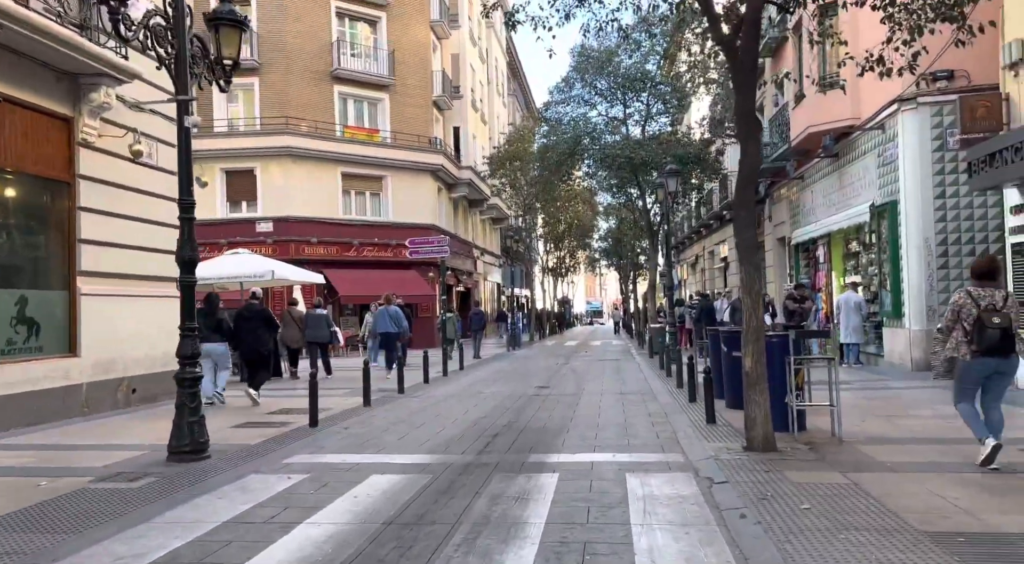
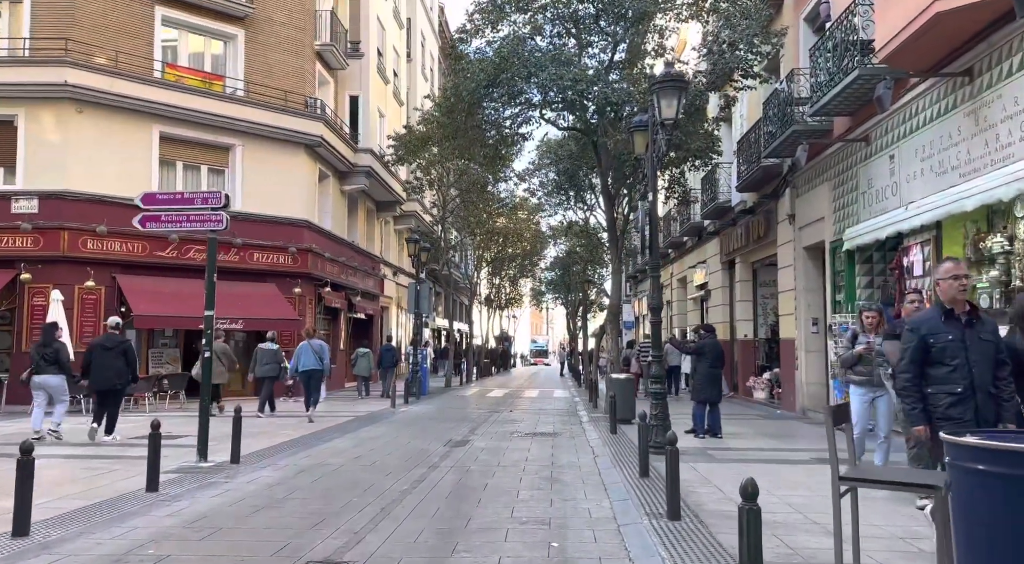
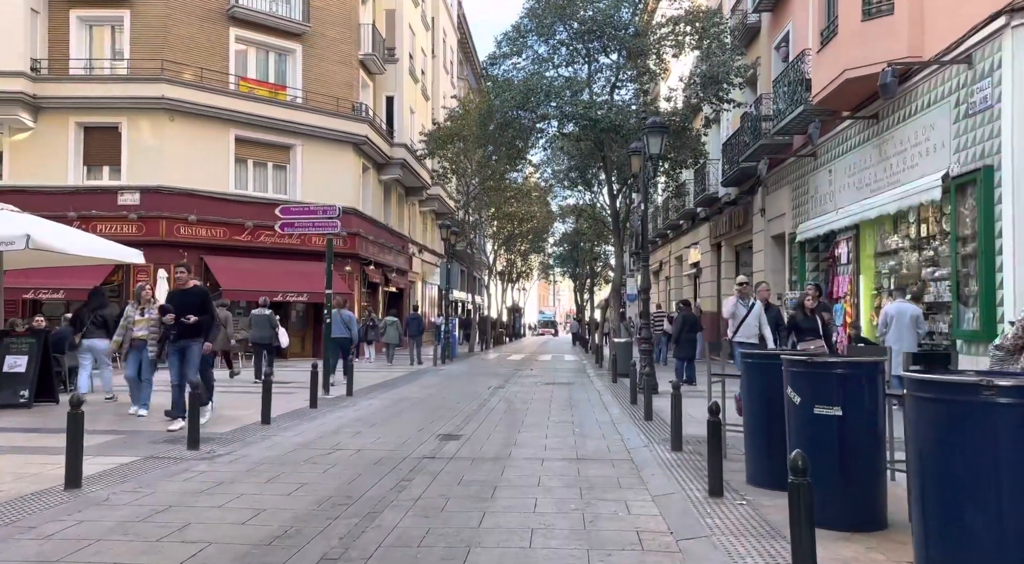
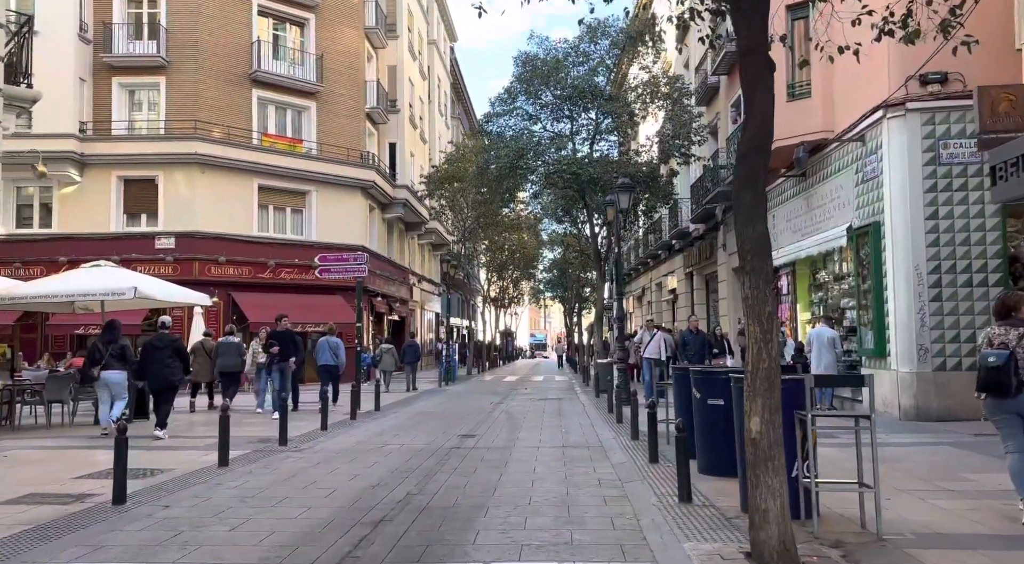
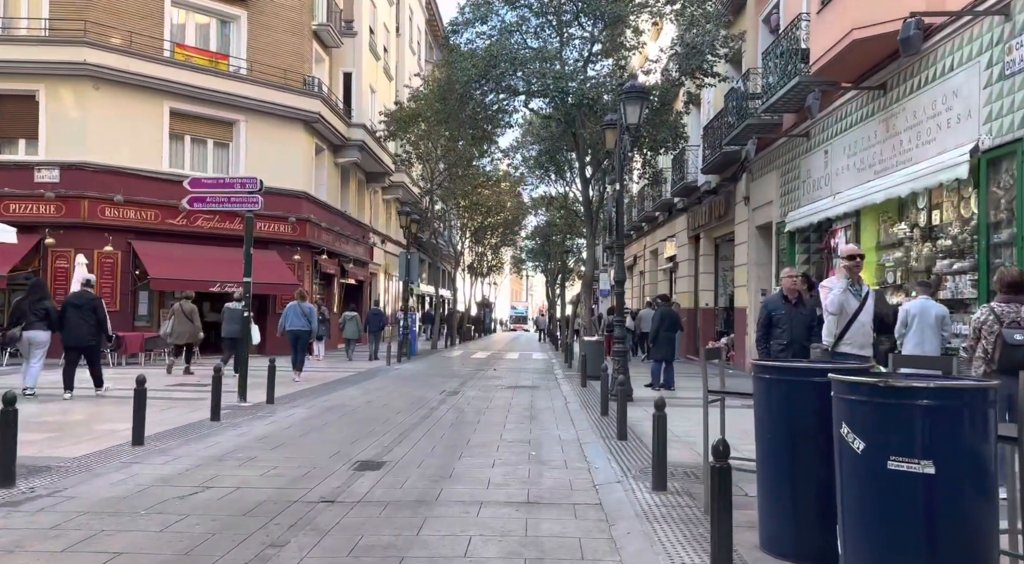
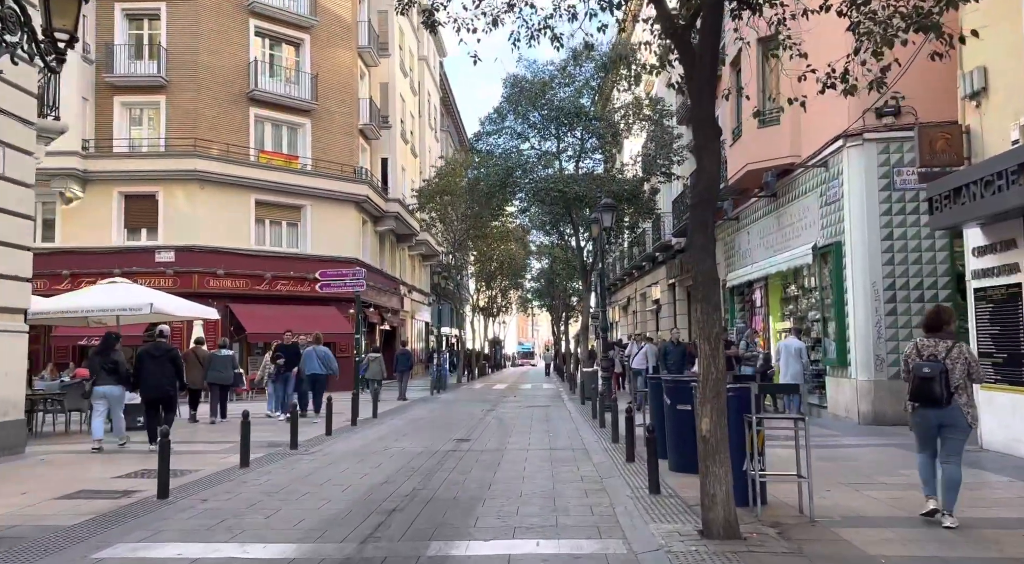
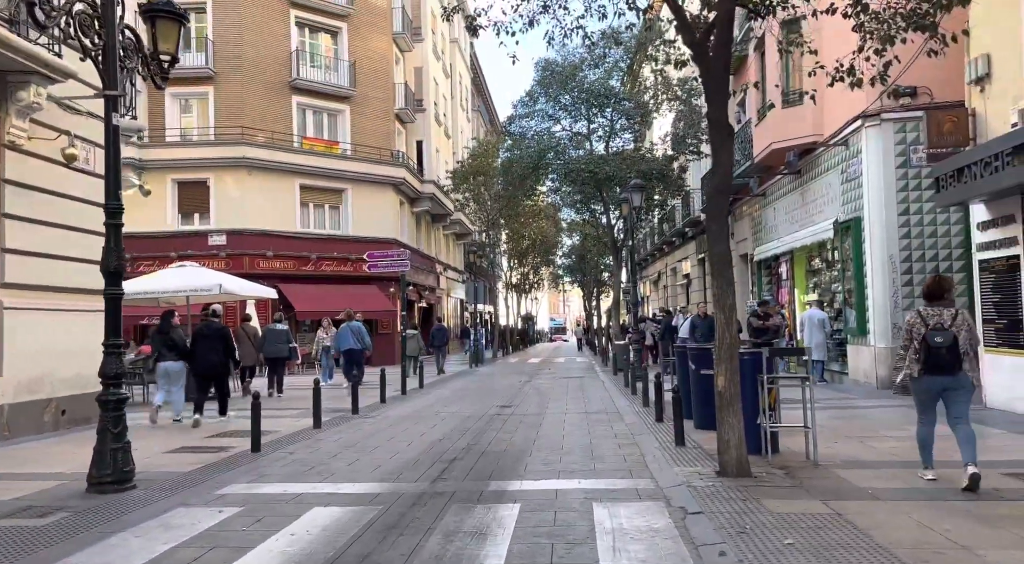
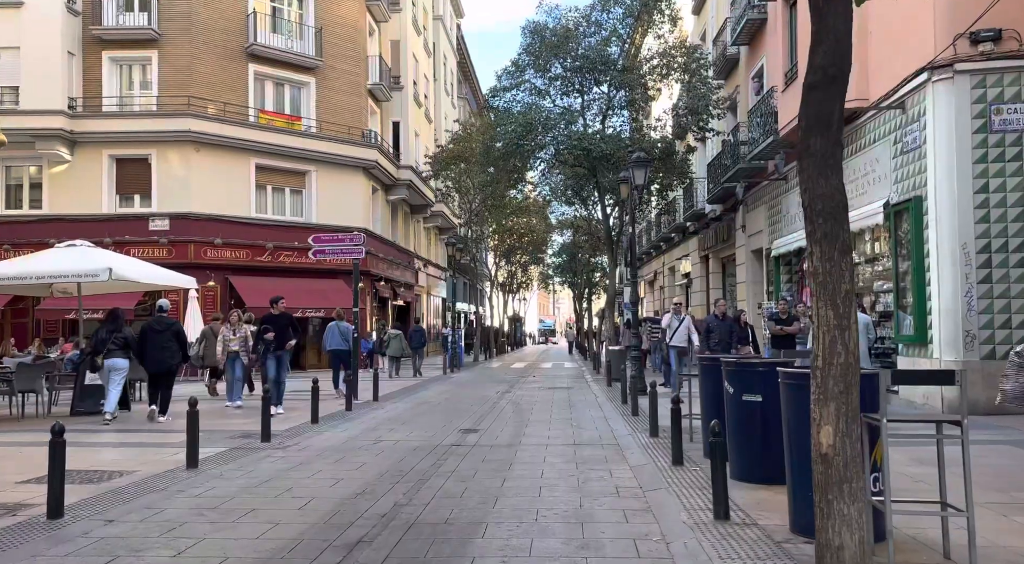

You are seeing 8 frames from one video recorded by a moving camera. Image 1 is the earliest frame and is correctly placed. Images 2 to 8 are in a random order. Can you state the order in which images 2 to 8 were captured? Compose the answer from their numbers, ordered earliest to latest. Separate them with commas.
7, 6, 4, 8, 3, 5, 2
